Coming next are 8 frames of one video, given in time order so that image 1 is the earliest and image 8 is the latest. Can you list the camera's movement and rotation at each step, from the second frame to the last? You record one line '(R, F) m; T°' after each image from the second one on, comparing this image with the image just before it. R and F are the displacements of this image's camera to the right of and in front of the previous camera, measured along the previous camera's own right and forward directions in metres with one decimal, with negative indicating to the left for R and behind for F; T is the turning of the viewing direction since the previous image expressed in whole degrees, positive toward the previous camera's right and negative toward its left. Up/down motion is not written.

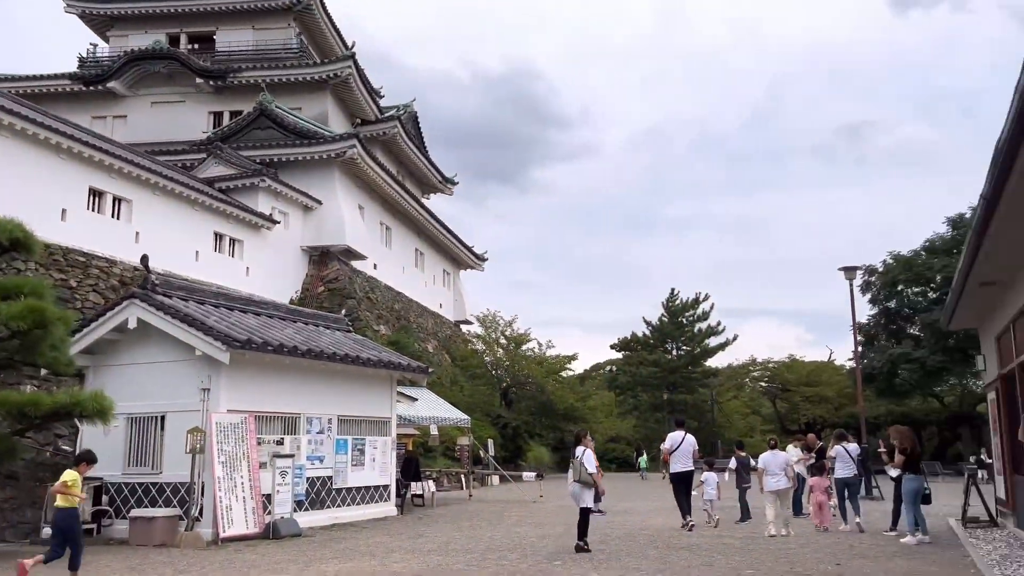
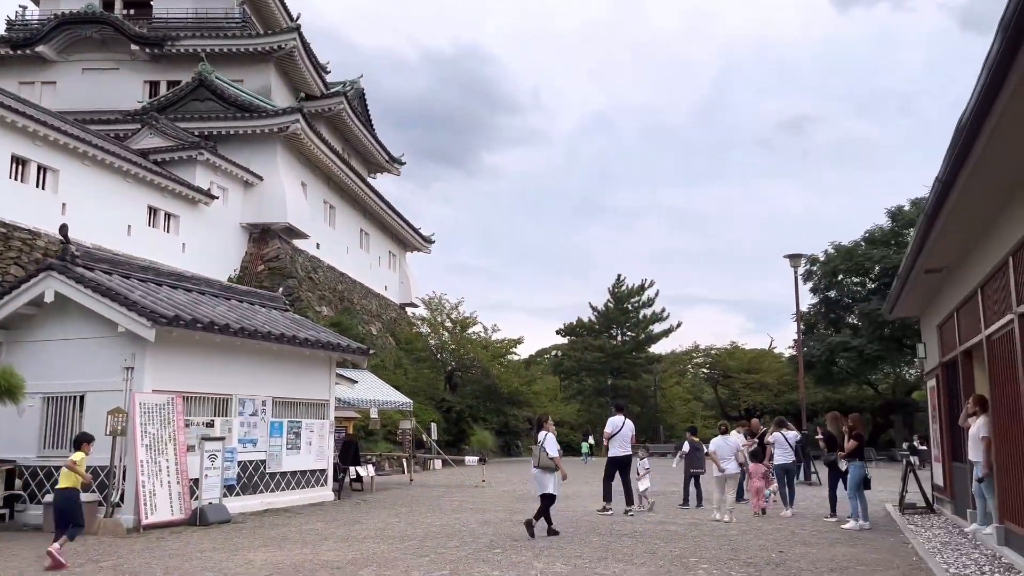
(0.0, +0.4) m; +4°
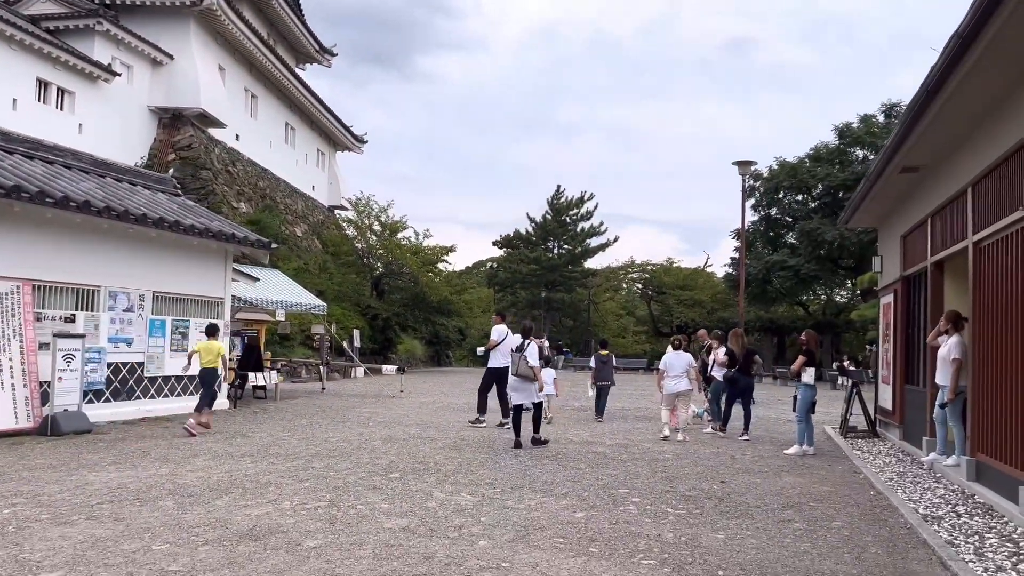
(+0.3, +1.6) m; +5°
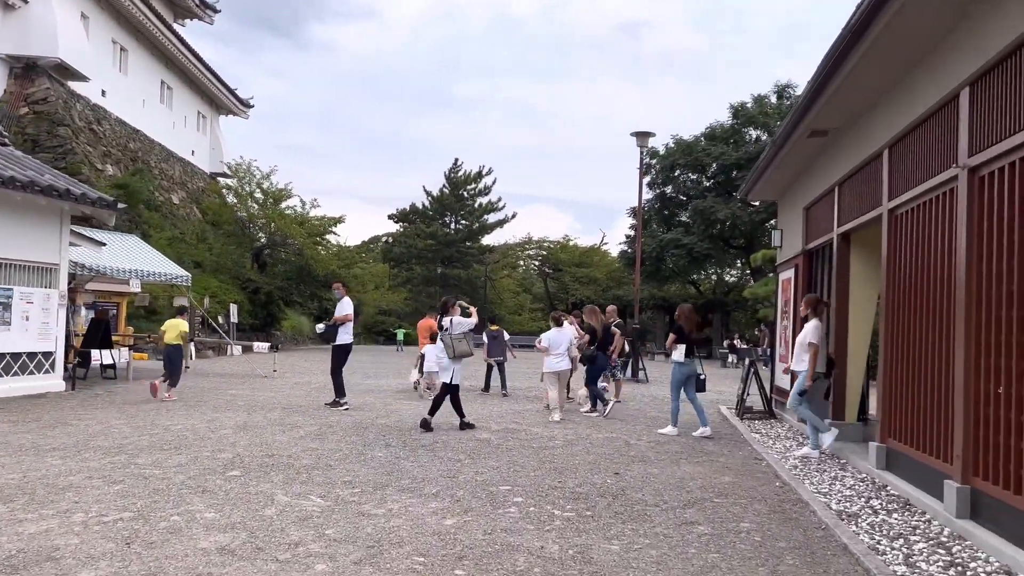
(+0.3, +1.1) m; +7°
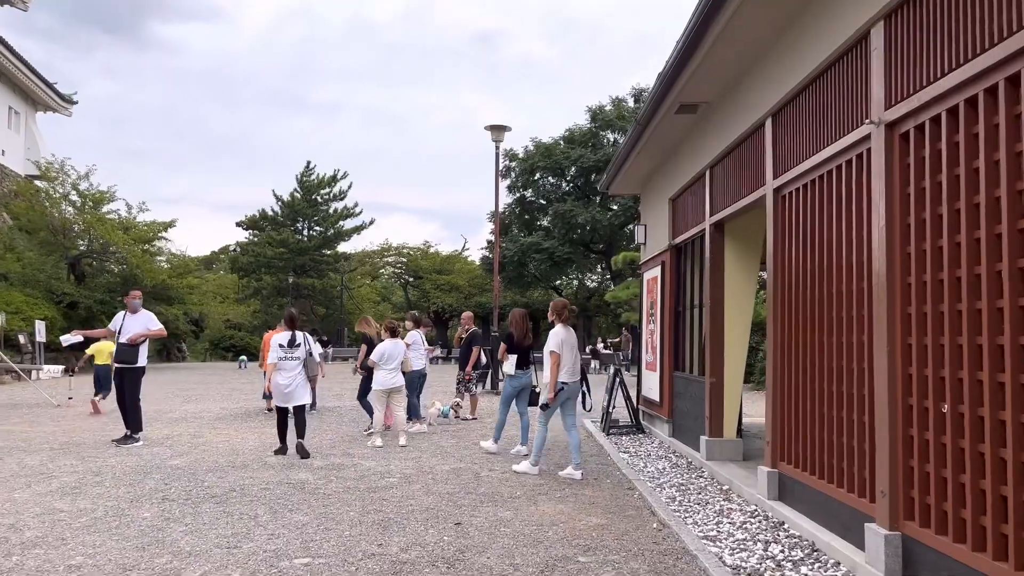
(+0.4, +1.5) m; +10°
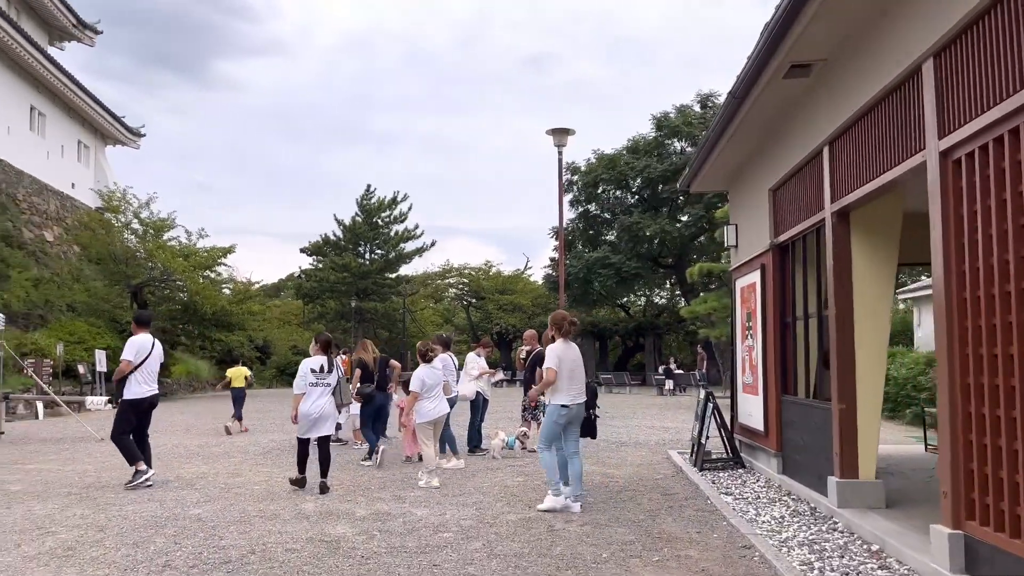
(-0.1, +1.3) m; -4°
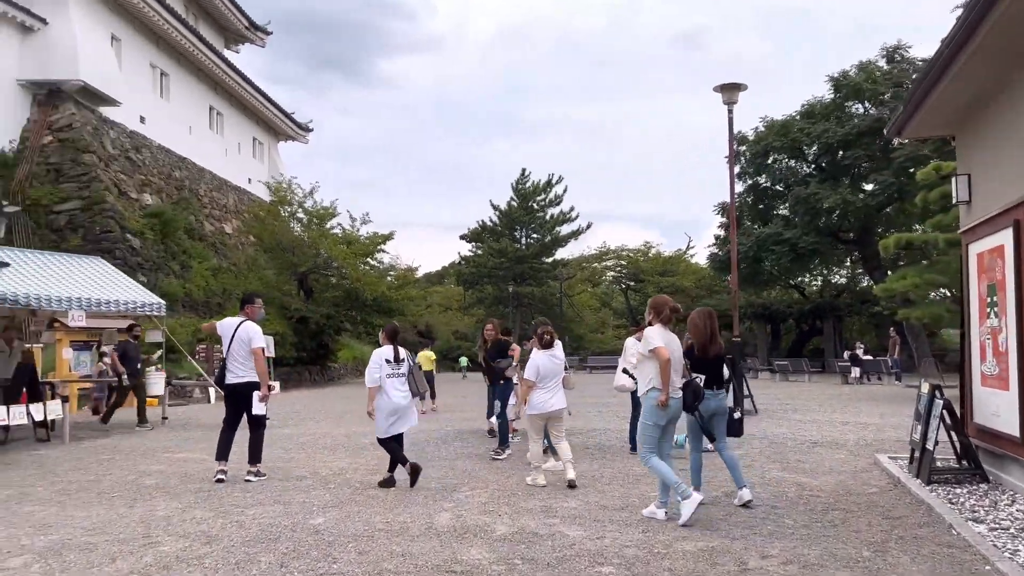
(-0.1, +1.3) m; -11°
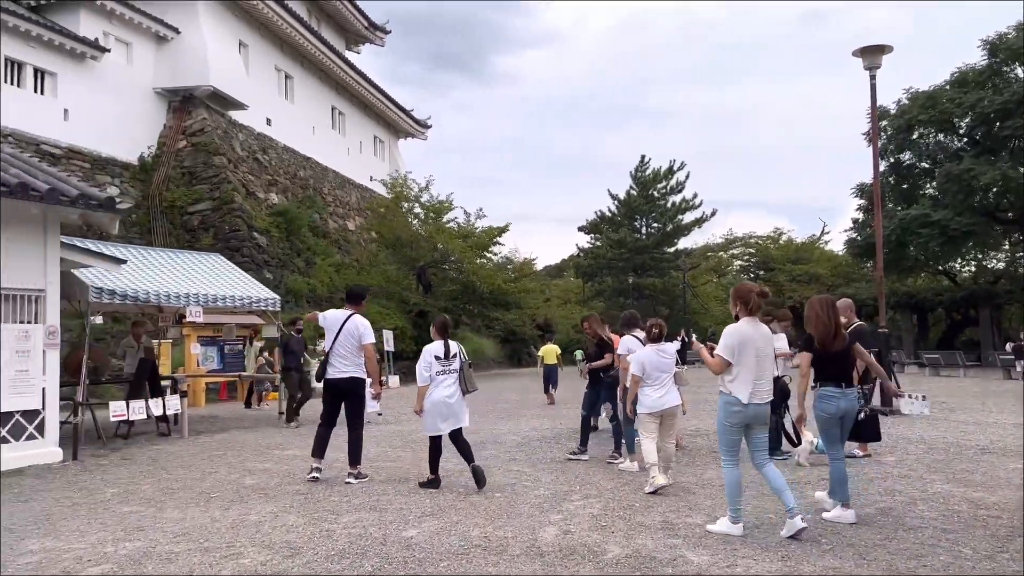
(+0.1, +0.7) m; -9°
